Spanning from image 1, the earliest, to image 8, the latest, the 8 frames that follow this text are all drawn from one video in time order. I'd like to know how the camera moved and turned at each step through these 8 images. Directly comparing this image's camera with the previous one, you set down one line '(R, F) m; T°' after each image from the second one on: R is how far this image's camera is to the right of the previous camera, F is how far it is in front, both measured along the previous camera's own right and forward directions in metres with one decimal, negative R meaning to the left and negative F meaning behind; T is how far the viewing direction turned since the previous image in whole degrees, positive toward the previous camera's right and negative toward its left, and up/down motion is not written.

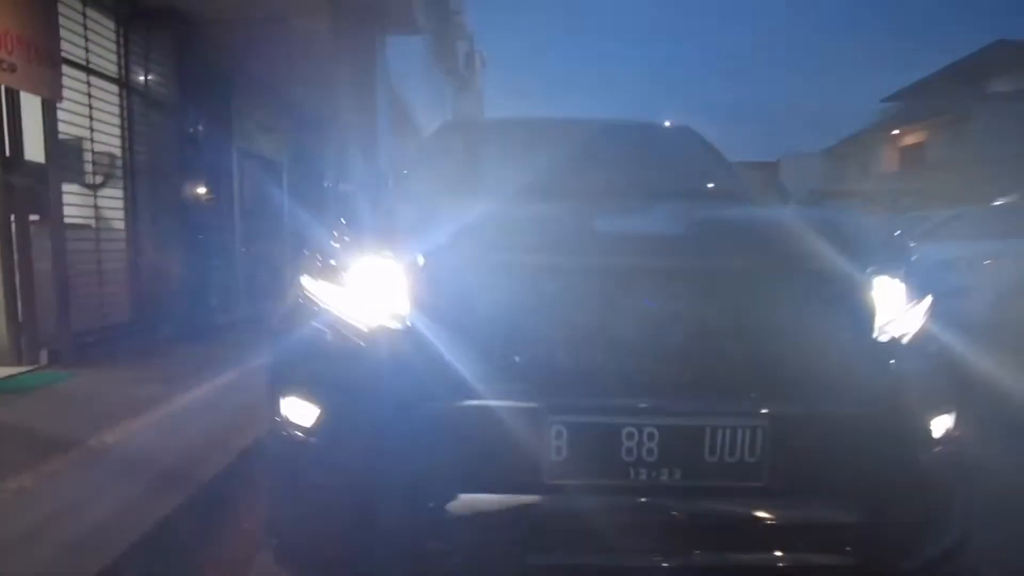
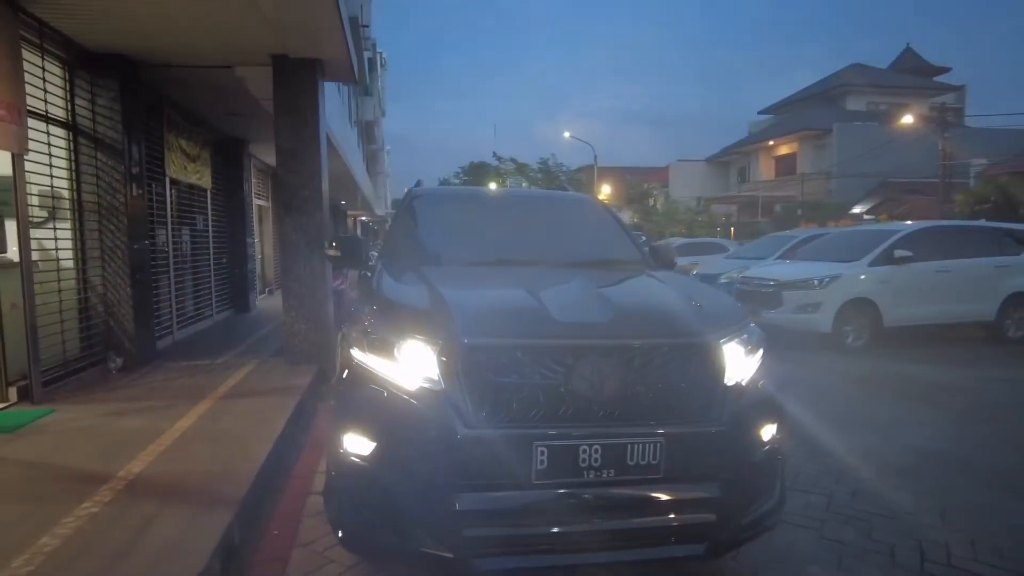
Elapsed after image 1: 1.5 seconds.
(-0.4, -1.1) m; +9°
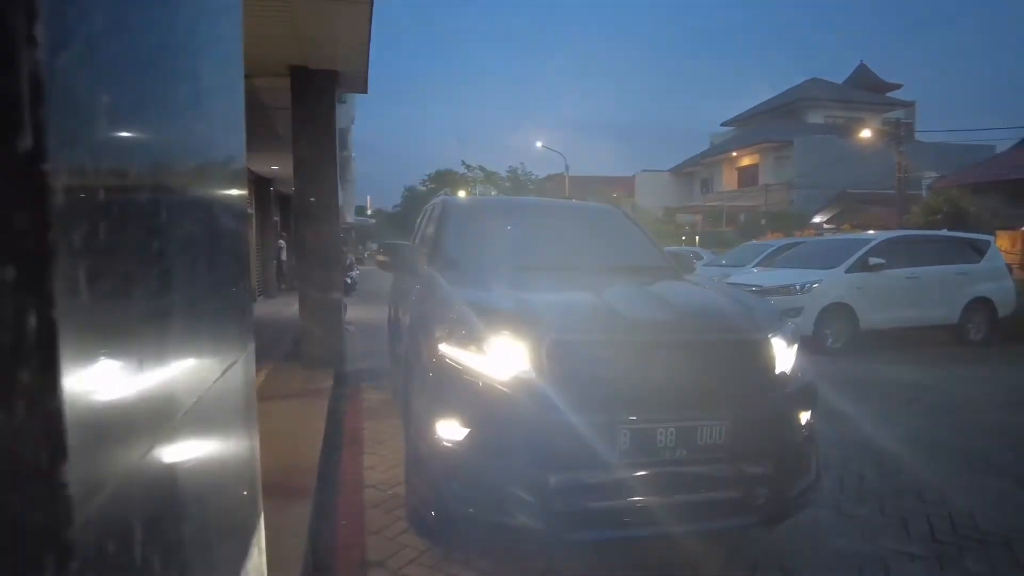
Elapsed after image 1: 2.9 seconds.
(-0.6, -0.3) m; +3°
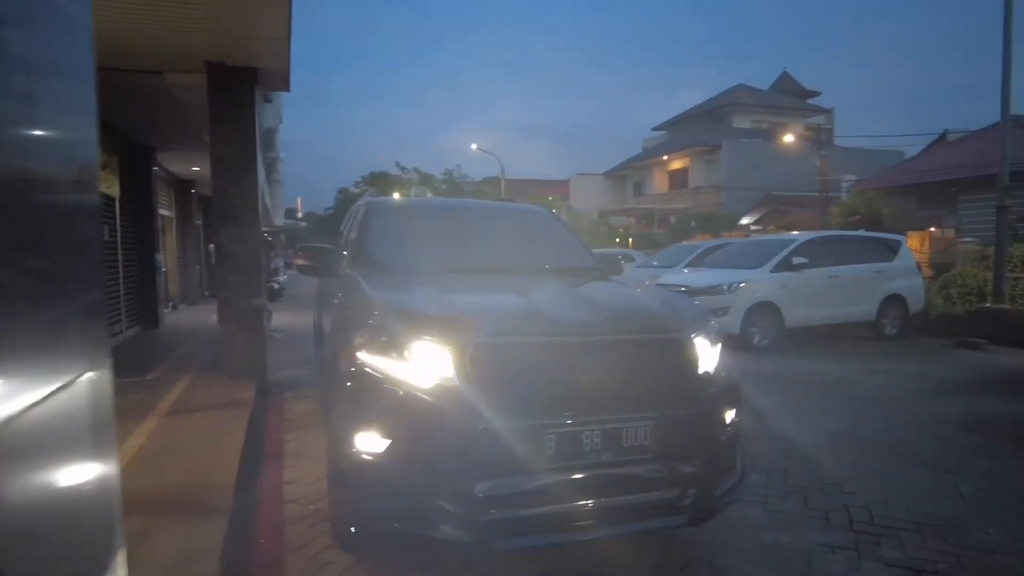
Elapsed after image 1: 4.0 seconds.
(+0.1, +0.1) m; +5°
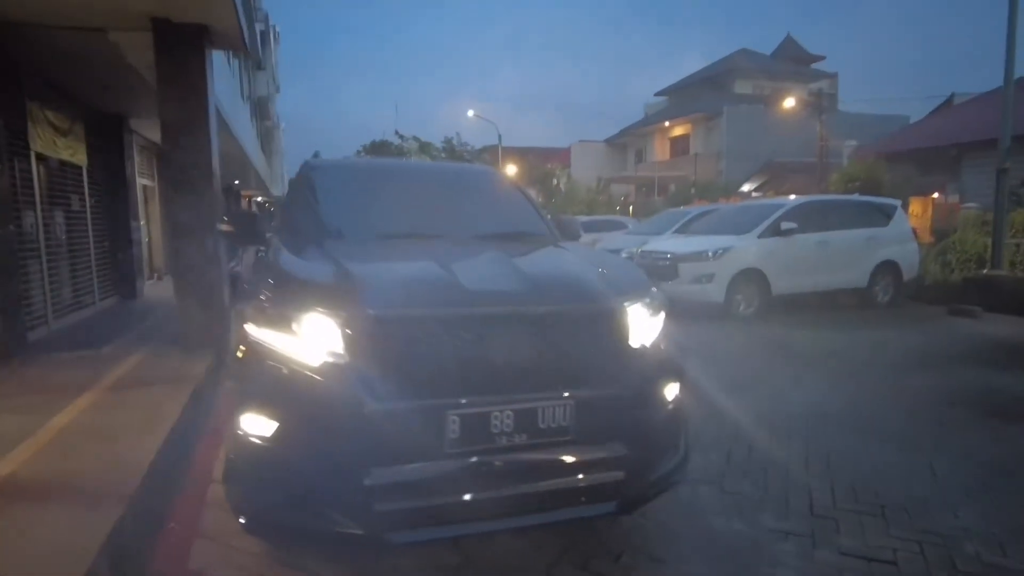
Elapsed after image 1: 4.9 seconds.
(+0.5, +0.4) m; 0°
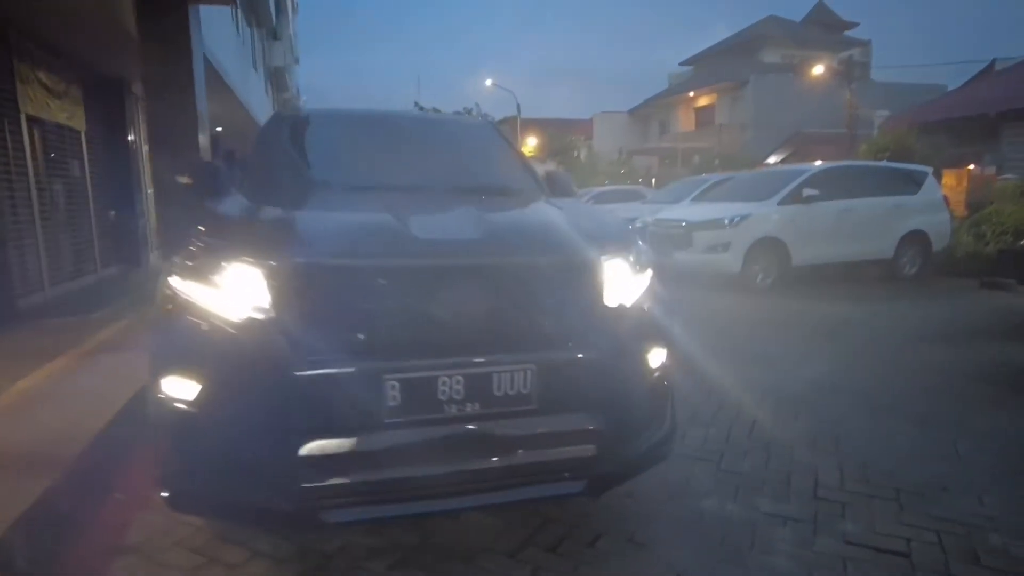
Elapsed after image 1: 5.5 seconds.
(+0.3, +0.4) m; -2°
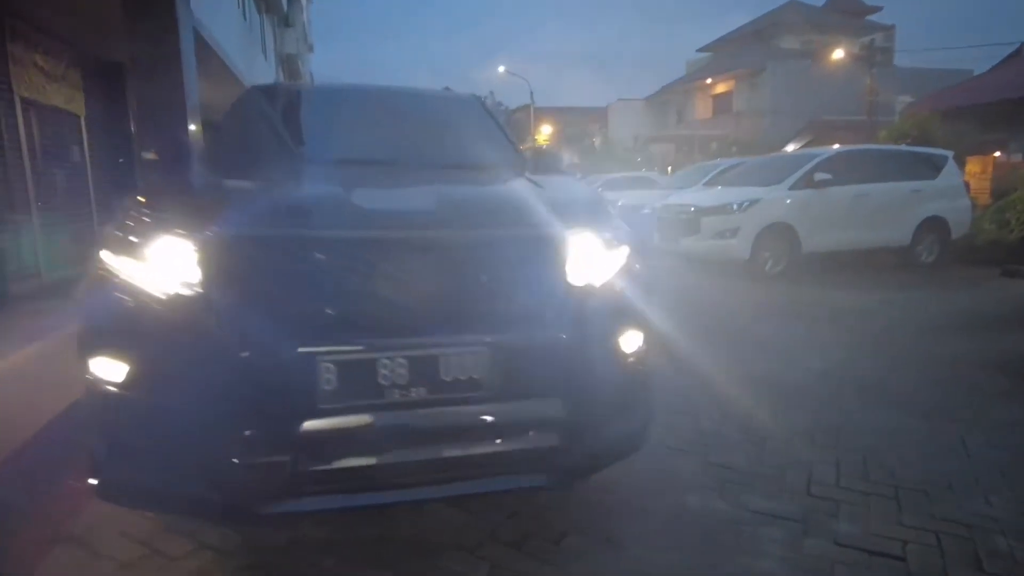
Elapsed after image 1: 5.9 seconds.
(+0.2, +0.2) m; -1°
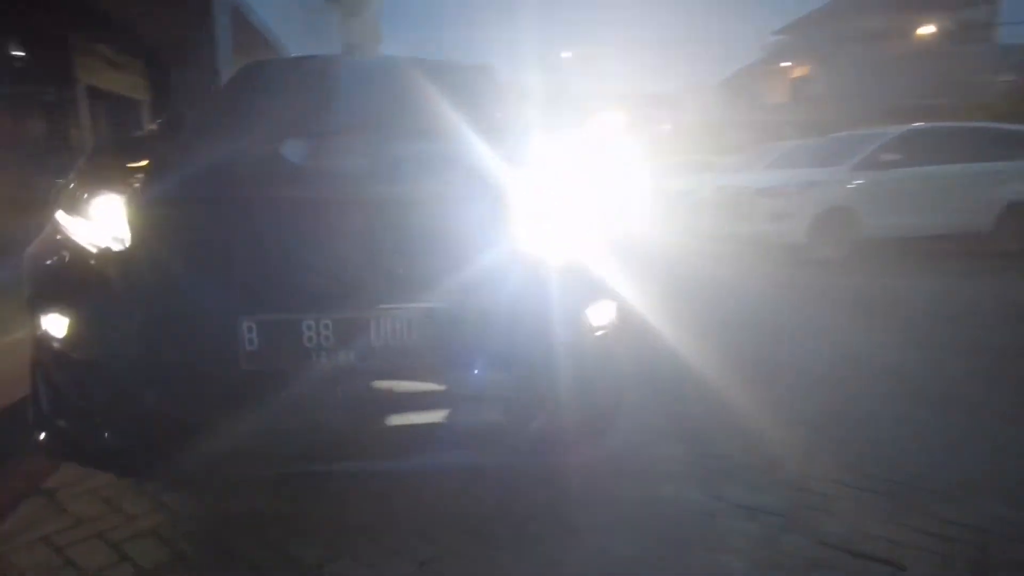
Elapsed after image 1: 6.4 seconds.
(+0.5, +0.2) m; -6°
